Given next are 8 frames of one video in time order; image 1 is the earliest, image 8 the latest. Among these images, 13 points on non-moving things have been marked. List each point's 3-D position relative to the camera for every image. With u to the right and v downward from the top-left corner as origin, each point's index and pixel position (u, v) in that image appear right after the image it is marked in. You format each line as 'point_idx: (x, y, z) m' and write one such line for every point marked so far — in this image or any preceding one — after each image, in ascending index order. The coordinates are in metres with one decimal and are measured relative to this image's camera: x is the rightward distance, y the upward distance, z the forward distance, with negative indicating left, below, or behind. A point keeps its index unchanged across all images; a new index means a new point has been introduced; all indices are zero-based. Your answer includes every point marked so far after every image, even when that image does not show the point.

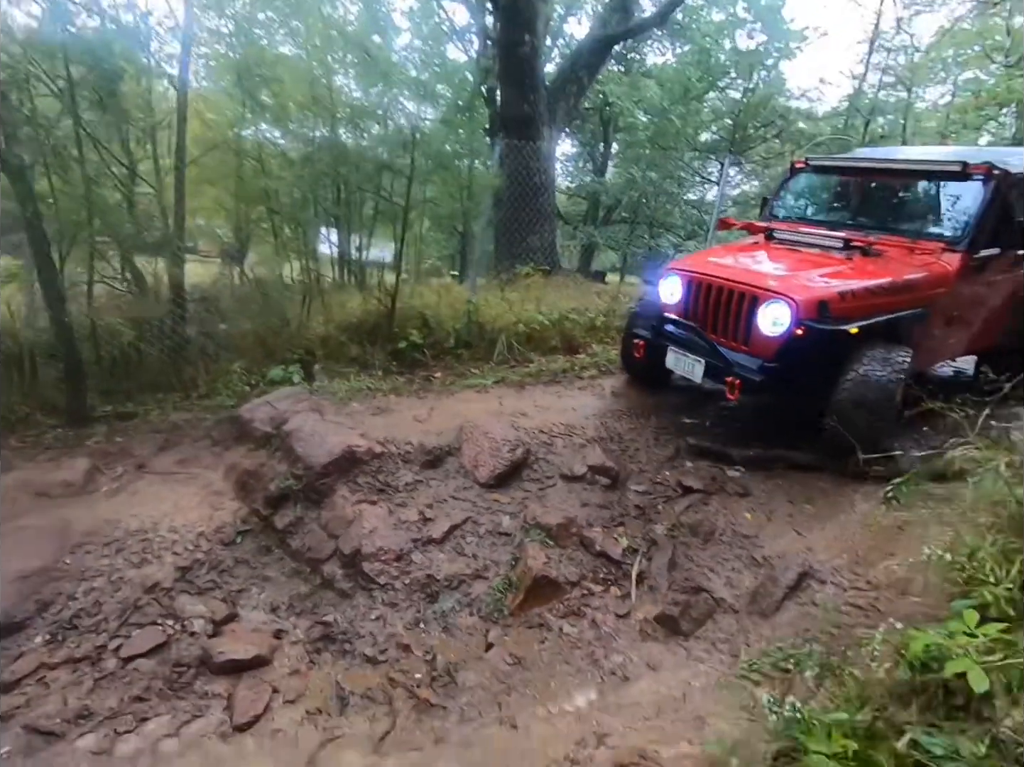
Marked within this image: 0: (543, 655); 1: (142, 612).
0: (+0.1, -1.1, +2.9) m
1: (-1.7, -1.0, +3.0) m
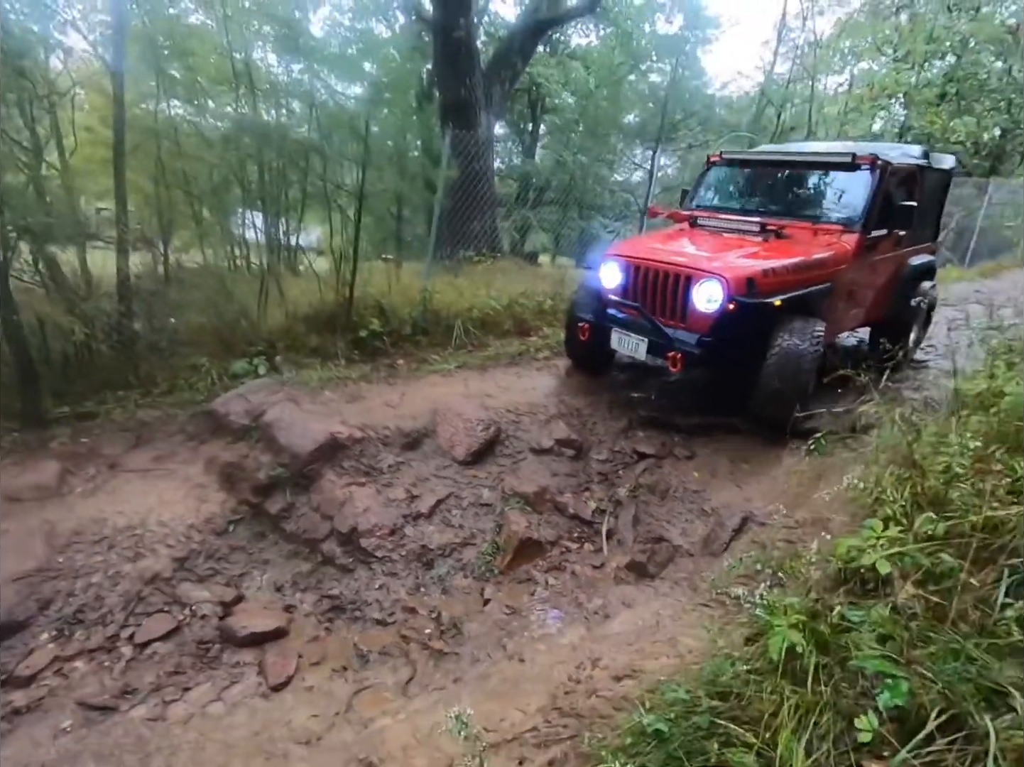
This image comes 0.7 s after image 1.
0: (+0.1, -1.0, +3.2) m
1: (-1.7, -1.0, +3.1) m
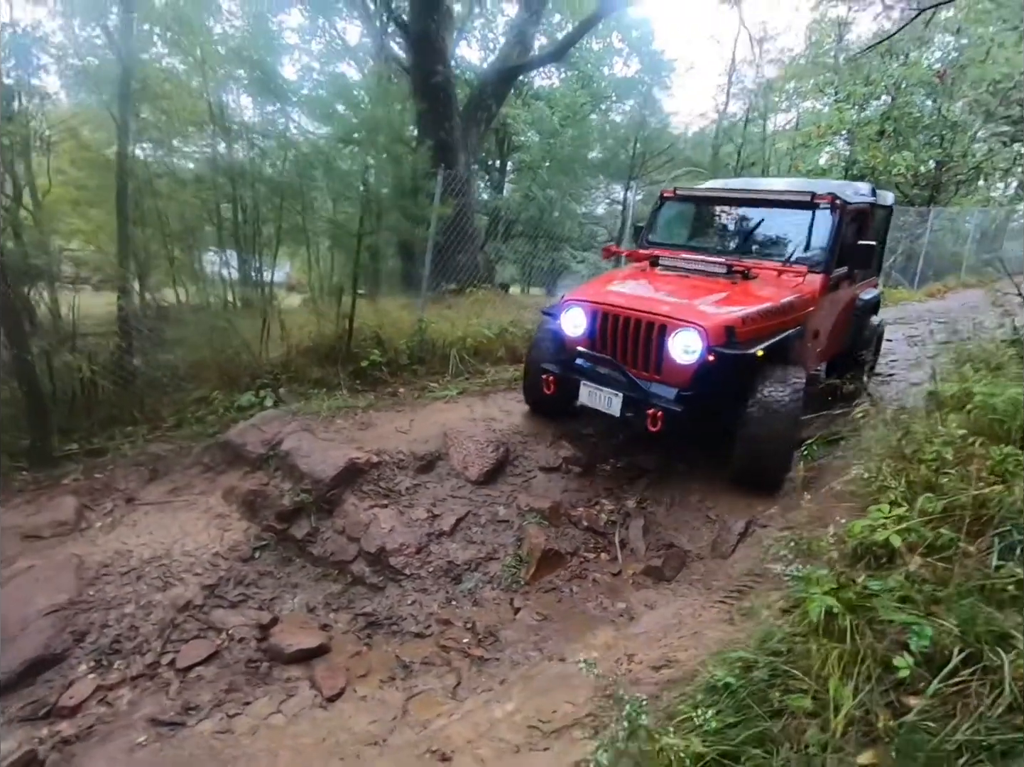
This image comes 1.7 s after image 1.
0: (+0.2, -1.1, +3.3) m
1: (-1.6, -1.1, +3.2) m
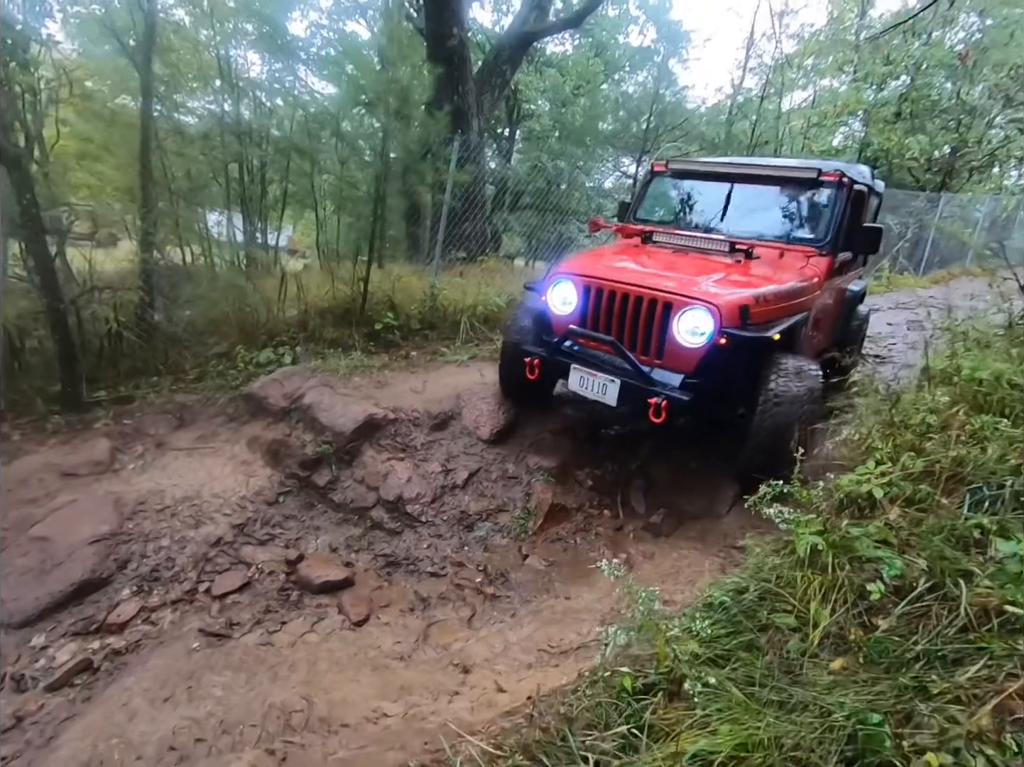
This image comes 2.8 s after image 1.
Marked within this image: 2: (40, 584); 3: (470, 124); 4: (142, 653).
0: (+0.3, -0.9, +3.6) m
1: (-1.5, -0.9, +3.5) m
2: (-2.2, -0.9, +3.2) m
3: (-0.5, +3.1, +8.3) m
4: (-1.5, -1.1, +2.9) m
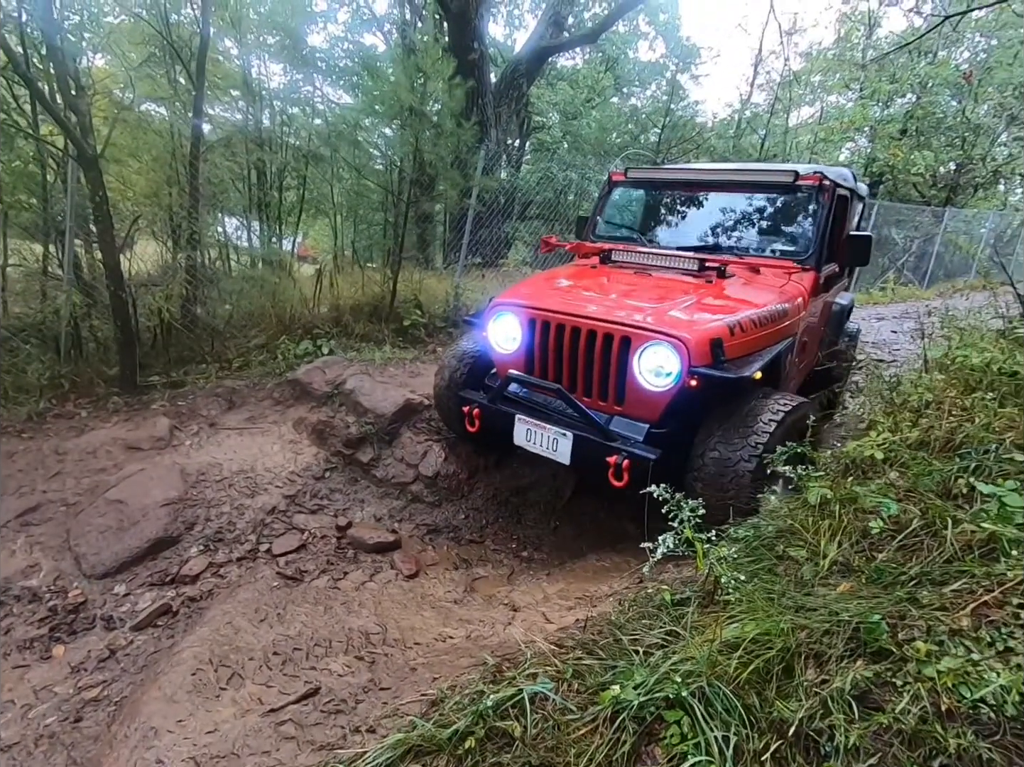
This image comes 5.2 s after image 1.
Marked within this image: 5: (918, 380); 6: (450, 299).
0: (+0.5, -0.8, +3.9) m
1: (-1.3, -0.8, +3.8) m
2: (-2.0, -0.8, +3.6) m
3: (-0.2, +3.1, +8.7) m
4: (-1.4, -1.0, +3.2) m
5: (+2.1, 0.0, +3.5) m
6: (-0.6, +0.9, +6.9) m
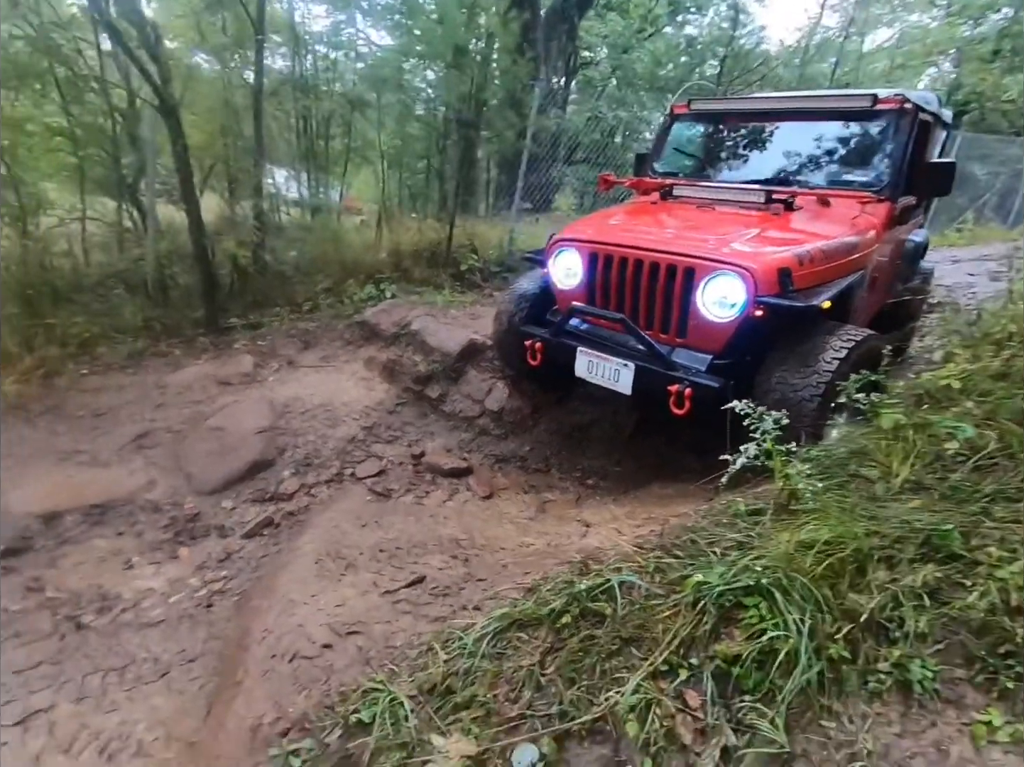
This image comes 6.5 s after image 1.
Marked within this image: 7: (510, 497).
0: (+0.8, -0.5, +4.2) m
1: (-1.0, -0.4, +4.1) m
2: (-1.6, -0.4, +3.9) m
3: (+0.4, +3.8, +8.6) m
4: (-1.0, -0.6, +3.6) m
5: (+2.4, +0.3, +3.6) m
6: (0.0, +1.4, +7.0) m
7: (-0.1, -0.6, +3.8) m
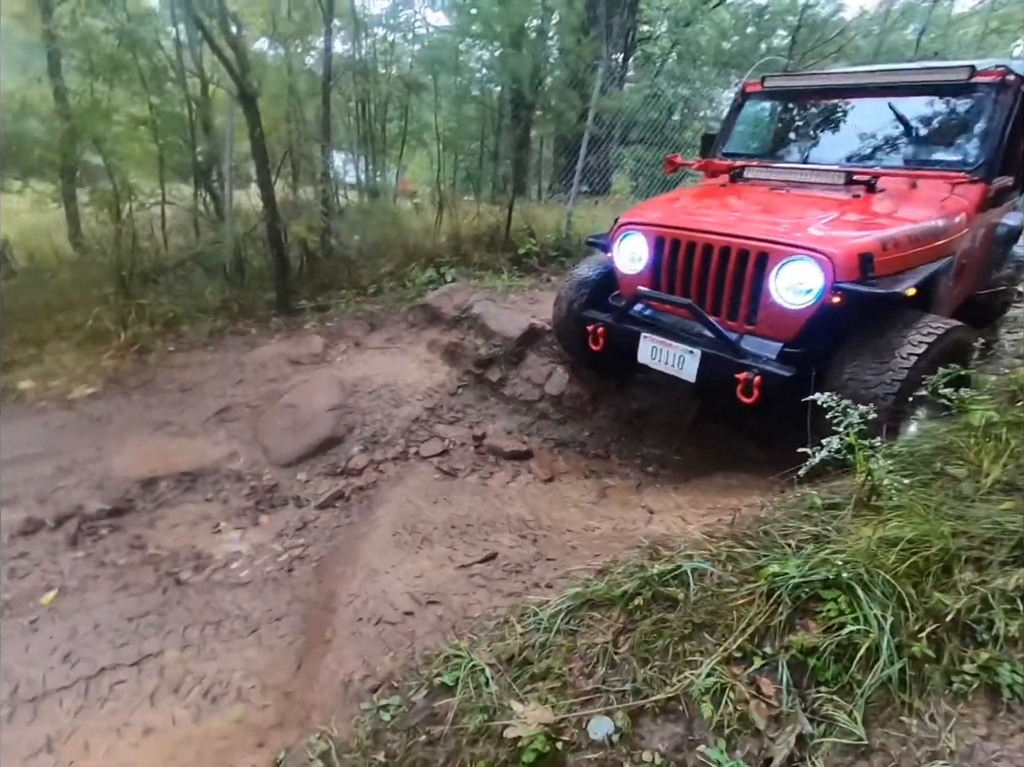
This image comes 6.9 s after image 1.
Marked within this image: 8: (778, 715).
0: (+1.2, -0.4, +4.2) m
1: (-0.6, -0.3, +4.3) m
2: (-1.3, -0.3, +4.1) m
3: (+1.2, +4.0, +8.6) m
4: (-0.7, -0.5, +3.7) m
5: (+2.7, +0.3, +3.5) m
6: (+0.6, +1.6, +7.1) m
7: (+0.3, -0.5, +3.9) m
8: (+0.7, -0.8, +1.8) m
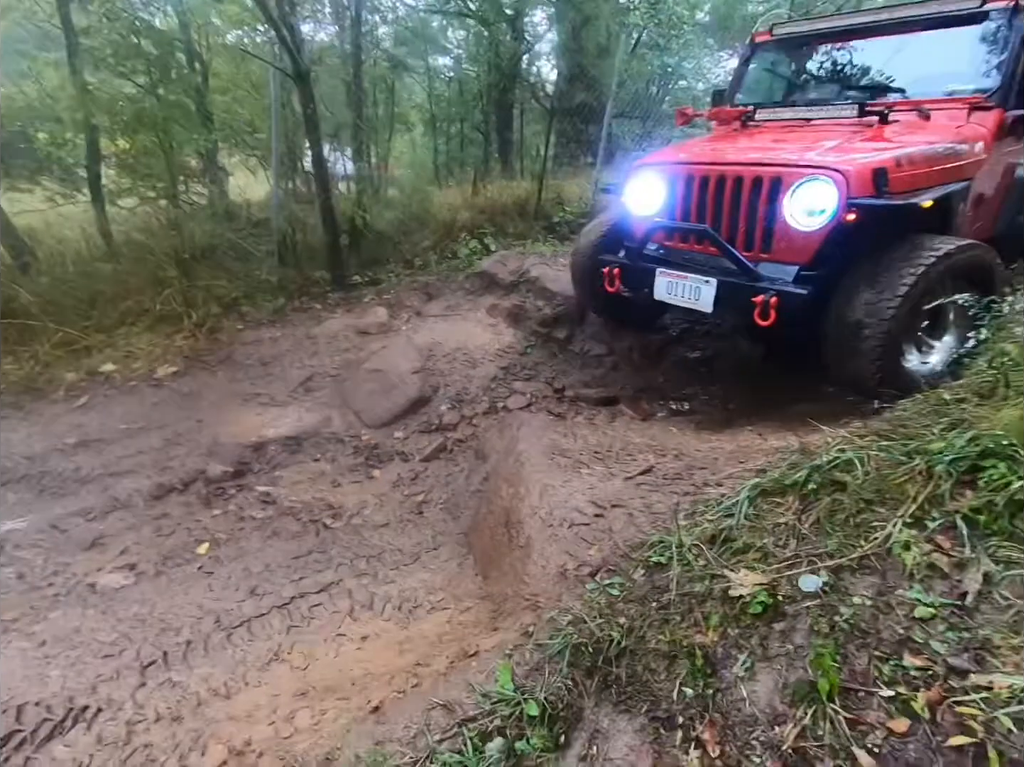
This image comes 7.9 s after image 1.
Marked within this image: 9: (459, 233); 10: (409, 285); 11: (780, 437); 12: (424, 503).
0: (+1.7, 0.0, +4.4) m
1: (-0.1, 0.0, +4.5) m
2: (-0.8, -0.1, +4.3) m
3: (+1.4, +4.4, +8.7) m
4: (-0.2, -0.3, +3.9) m
5: (+3.2, +0.8, +3.7) m
6: (+0.9, +2.0, +7.3) m
7: (+0.8, -0.2, +4.1) m
8: (+1.3, -0.5, +2.0) m
9: (-0.4, +1.5, +6.6) m
10: (-0.9, +0.9, +6.0) m
11: (+1.2, -0.2, +3.1) m
12: (-0.4, -0.6, +3.3) m
